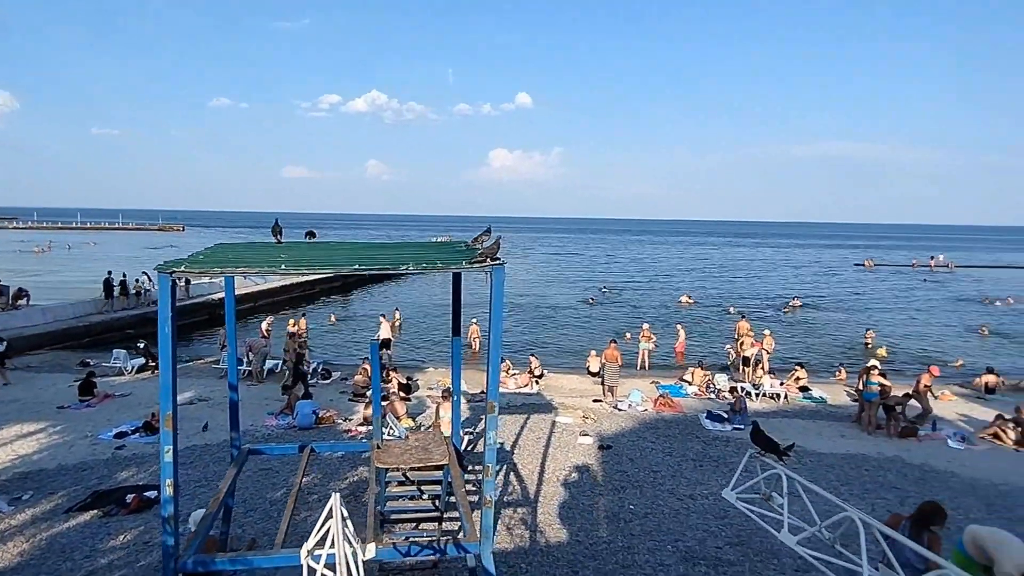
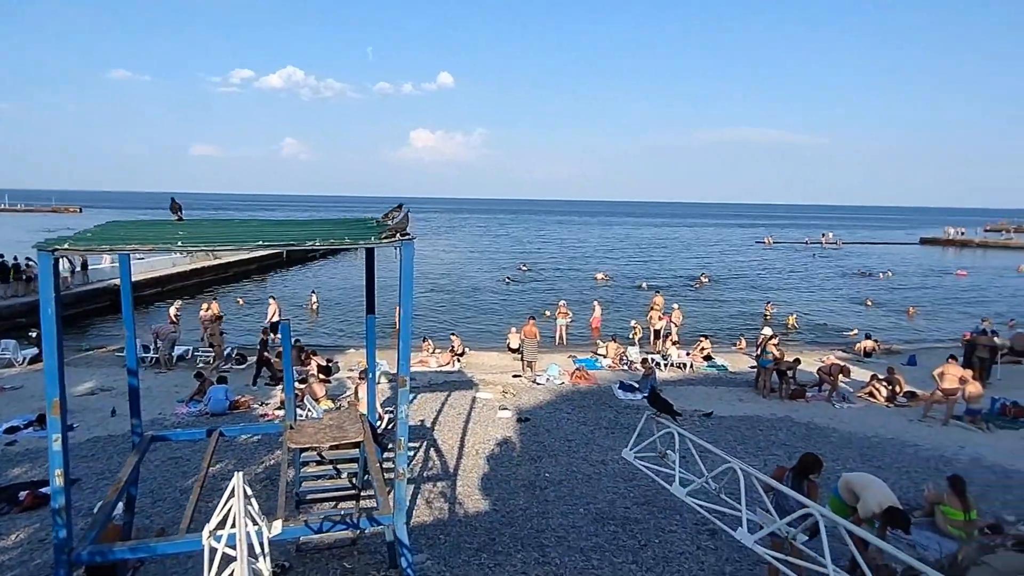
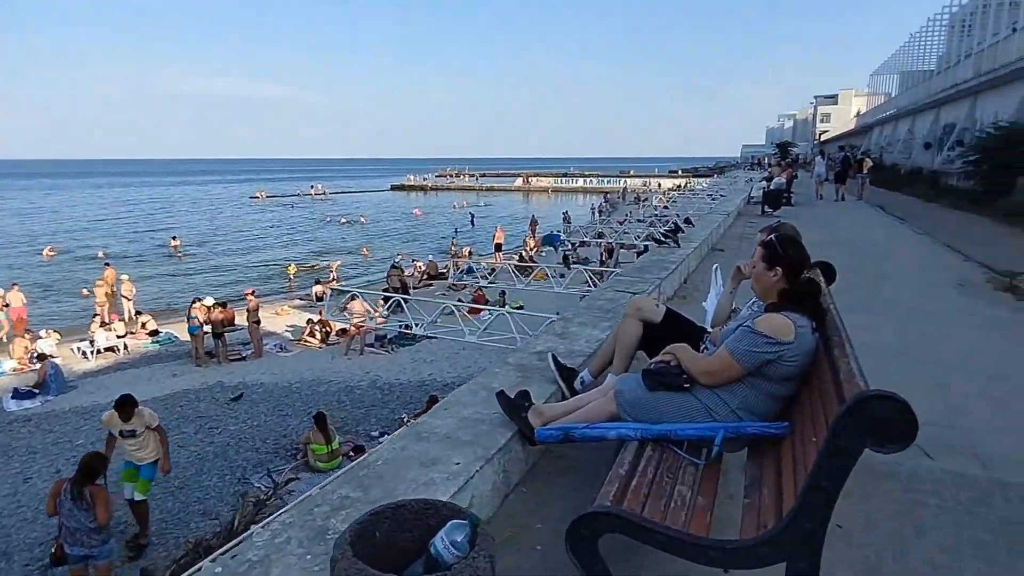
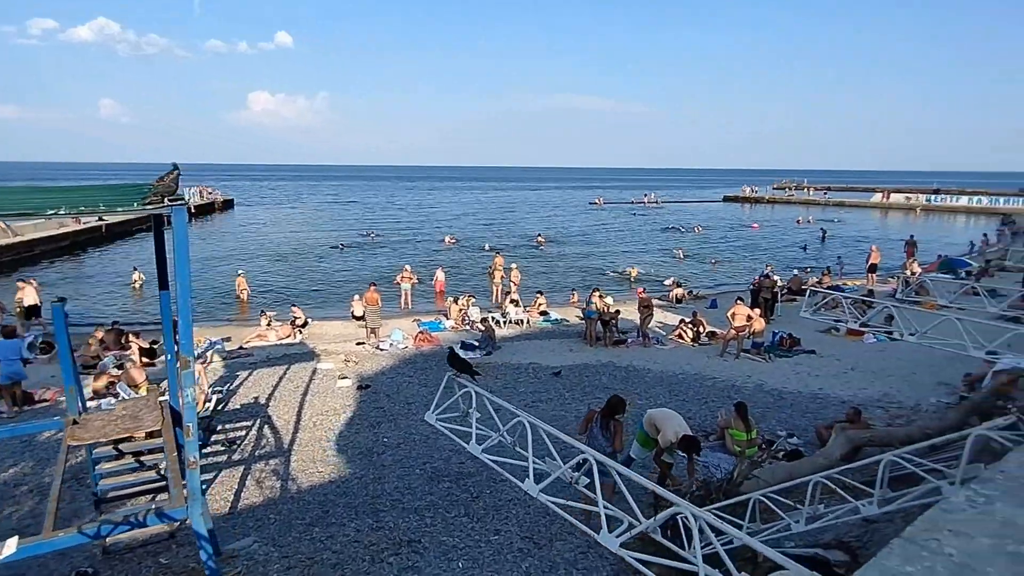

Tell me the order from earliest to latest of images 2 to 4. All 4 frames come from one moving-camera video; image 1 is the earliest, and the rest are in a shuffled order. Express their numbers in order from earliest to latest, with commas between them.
2, 4, 3
